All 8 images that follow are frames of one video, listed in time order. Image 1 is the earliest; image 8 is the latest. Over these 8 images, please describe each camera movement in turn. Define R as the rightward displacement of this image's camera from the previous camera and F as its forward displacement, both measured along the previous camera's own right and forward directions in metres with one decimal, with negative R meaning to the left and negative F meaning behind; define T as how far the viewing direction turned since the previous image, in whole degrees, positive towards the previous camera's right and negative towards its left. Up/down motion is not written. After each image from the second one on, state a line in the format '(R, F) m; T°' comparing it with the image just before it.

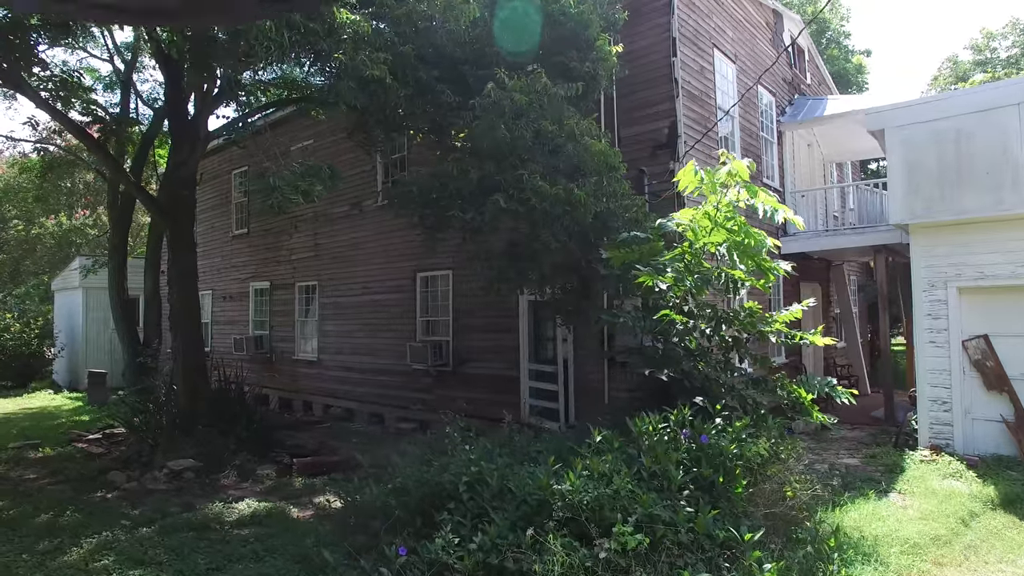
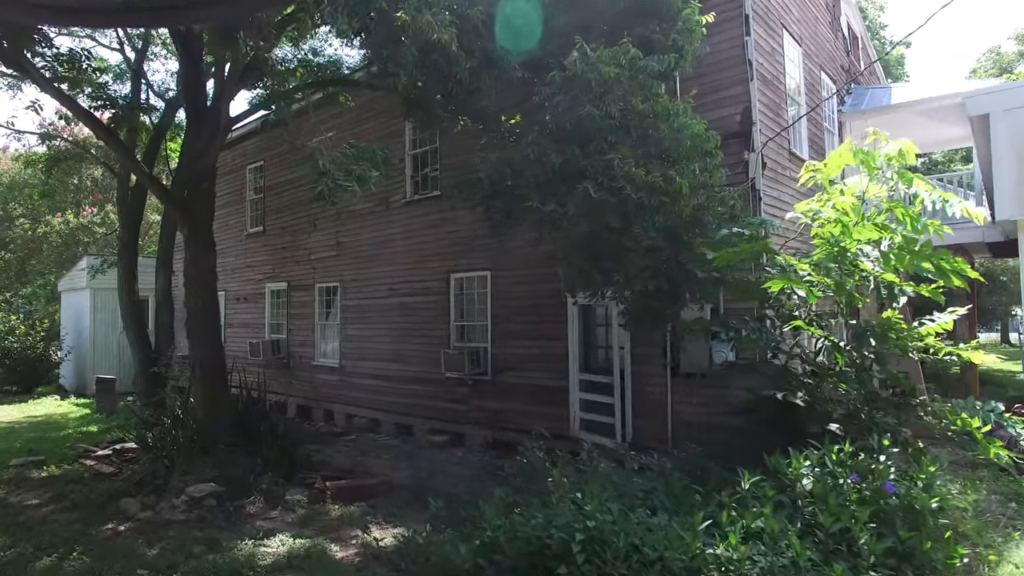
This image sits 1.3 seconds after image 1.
(-0.8, +0.9) m; 0°
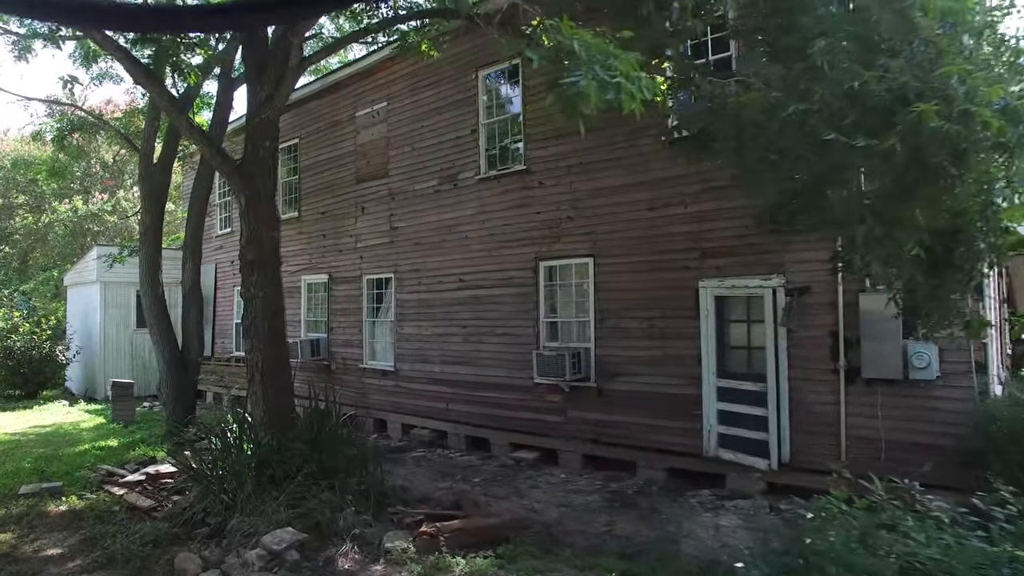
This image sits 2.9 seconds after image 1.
(-1.8, +1.6) m; 0°
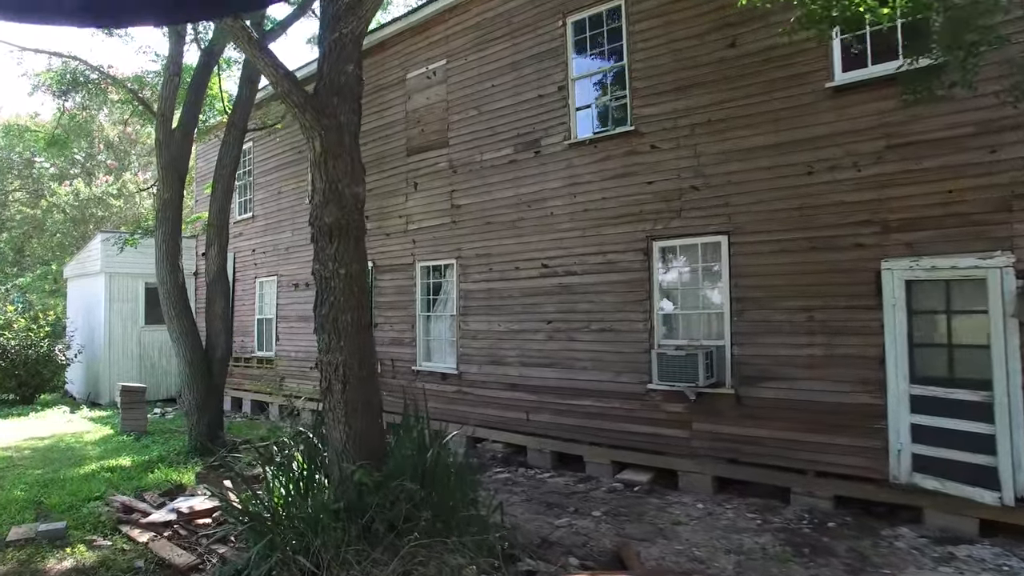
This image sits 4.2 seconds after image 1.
(-1.5, +1.7) m; 0°
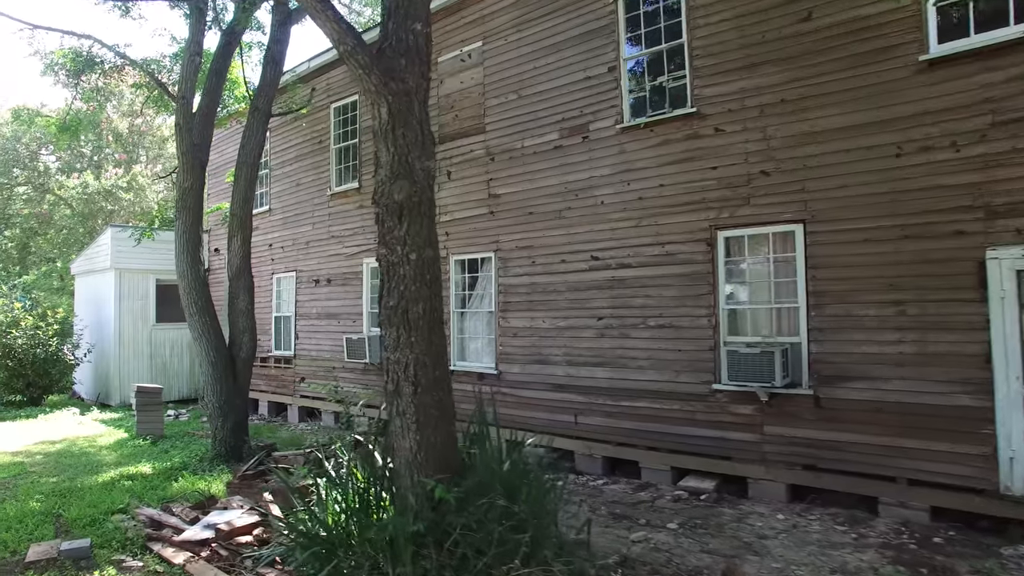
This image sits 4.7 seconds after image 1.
(-0.7, +0.6) m; 0°
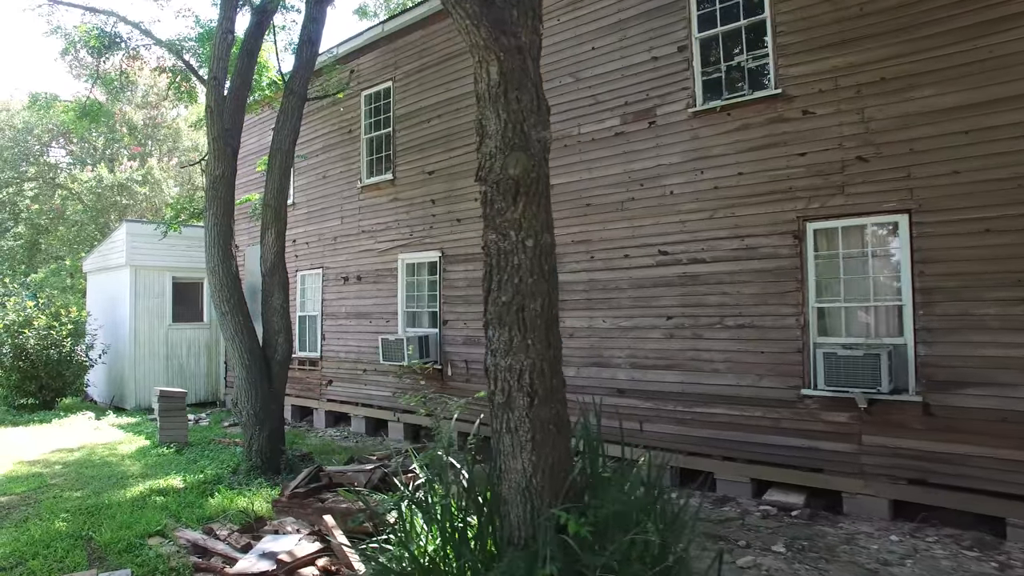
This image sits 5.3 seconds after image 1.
(-0.9, +0.6) m; 0°
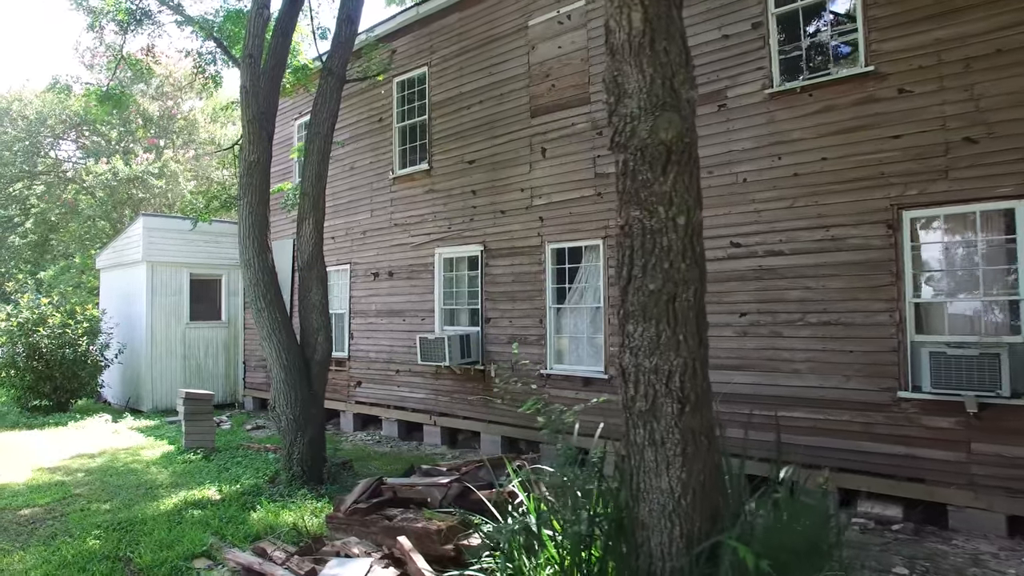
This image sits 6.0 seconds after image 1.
(-0.8, +0.5) m; 0°
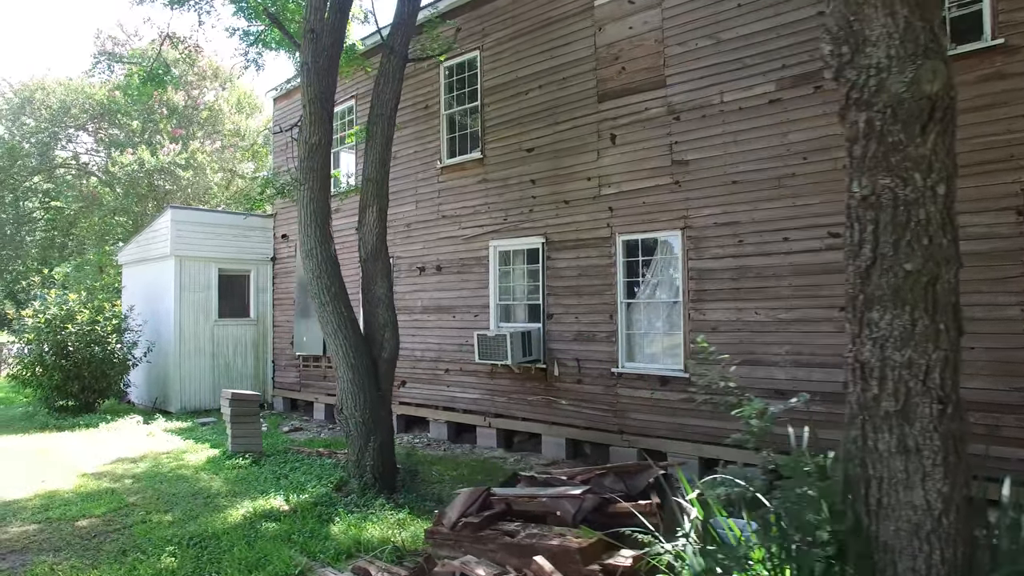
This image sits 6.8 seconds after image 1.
(-1.1, +0.5) m; 0°
